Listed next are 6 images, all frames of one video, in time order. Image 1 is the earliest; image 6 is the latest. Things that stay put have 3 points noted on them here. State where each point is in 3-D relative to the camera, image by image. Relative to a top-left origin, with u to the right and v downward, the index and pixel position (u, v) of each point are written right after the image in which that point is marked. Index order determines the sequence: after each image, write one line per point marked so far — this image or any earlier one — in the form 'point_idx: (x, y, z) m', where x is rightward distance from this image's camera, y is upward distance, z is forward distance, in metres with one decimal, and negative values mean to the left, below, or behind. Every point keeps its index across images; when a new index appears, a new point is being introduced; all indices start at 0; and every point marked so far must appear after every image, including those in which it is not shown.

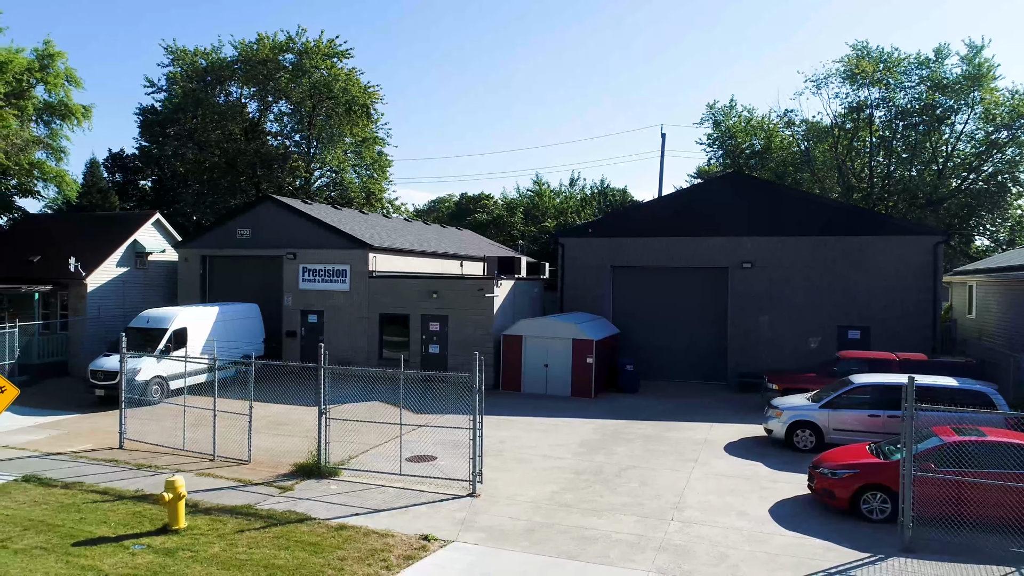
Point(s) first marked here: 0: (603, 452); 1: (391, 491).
0: (+1.7, -3.0, +13.2) m
1: (-1.8, -3.1, +10.9) m
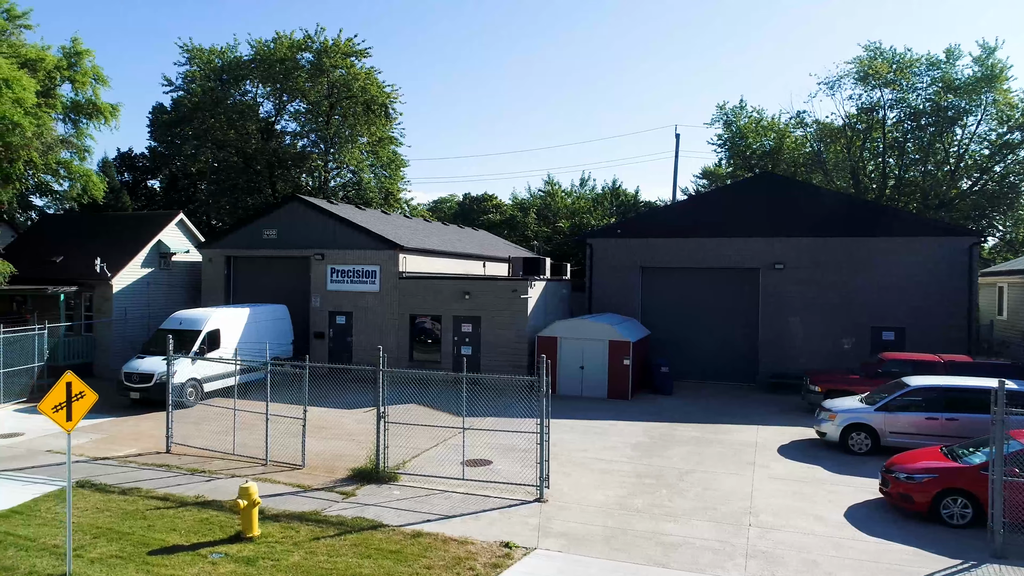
0: (+2.7, -3.0, +13.1) m
1: (-0.8, -3.1, +10.7) m
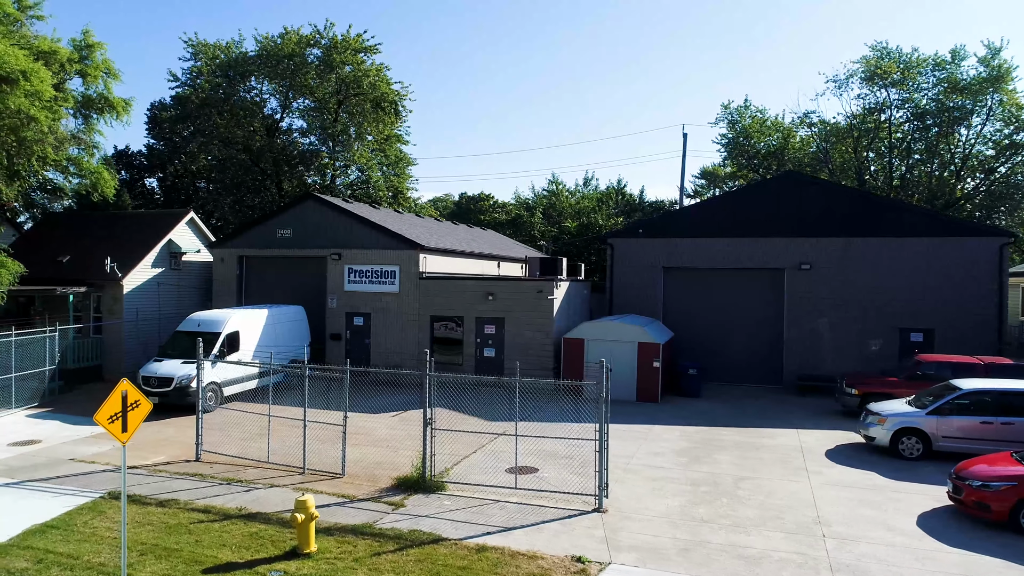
0: (+3.4, -3.1, +12.7) m
1: (0.0, -3.1, +10.2) m
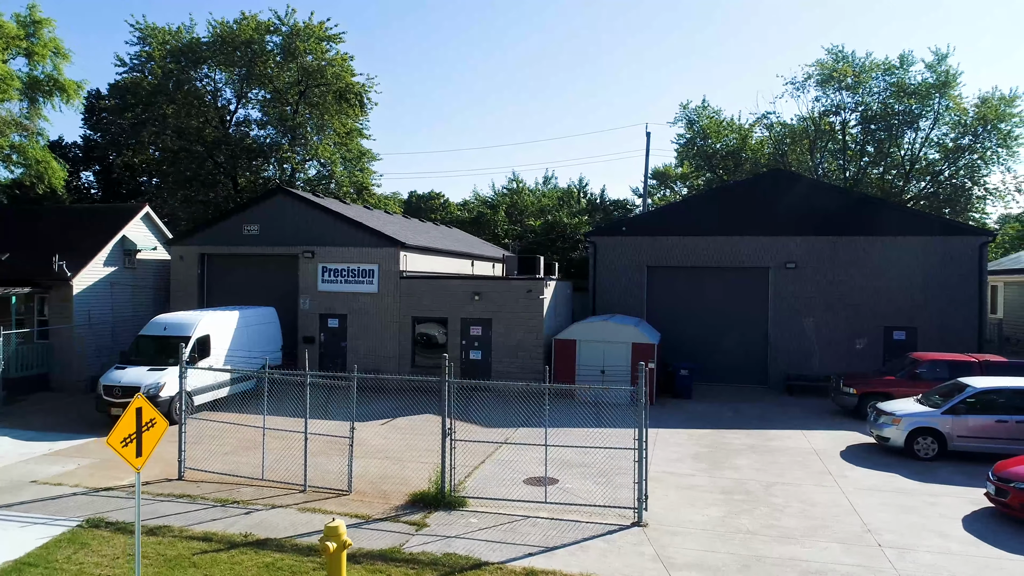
0: (+3.6, -3.0, +12.2) m
1: (+0.4, -3.1, +9.5) m
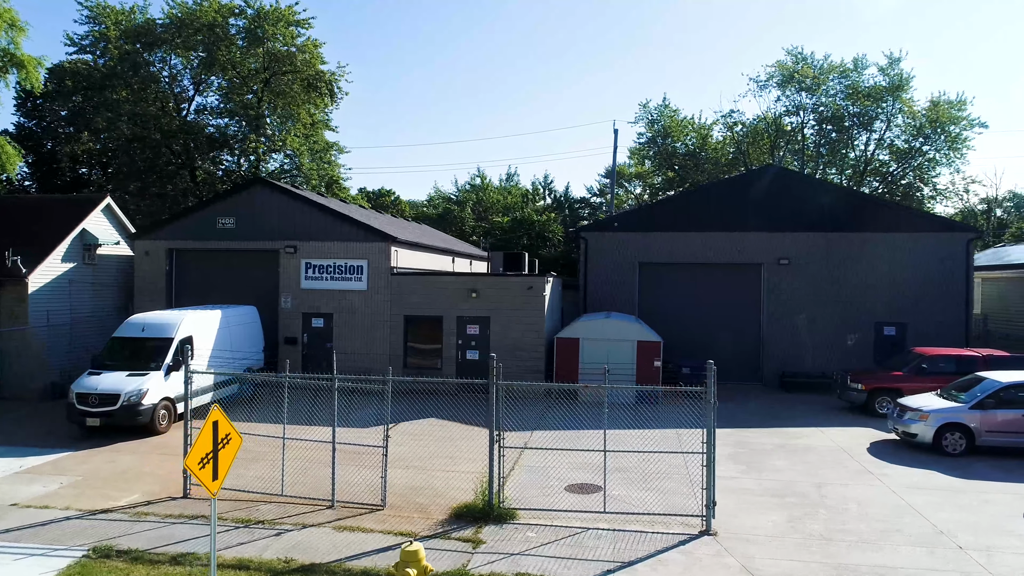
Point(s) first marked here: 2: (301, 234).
0: (+4.1, -3.0, +11.8) m
1: (+1.2, -3.0, +8.8) m
2: (-5.4, +1.4, +18.3) m
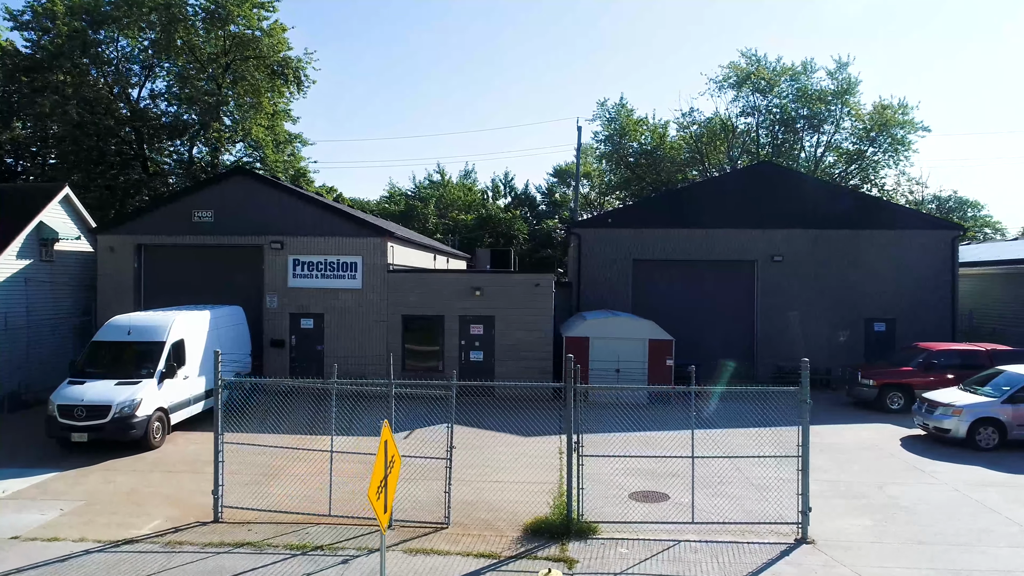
0: (+4.8, -2.9, +11.5) m
1: (+2.2, -2.9, +8.2) m
2: (-5.3, +1.4, +17.0) m
